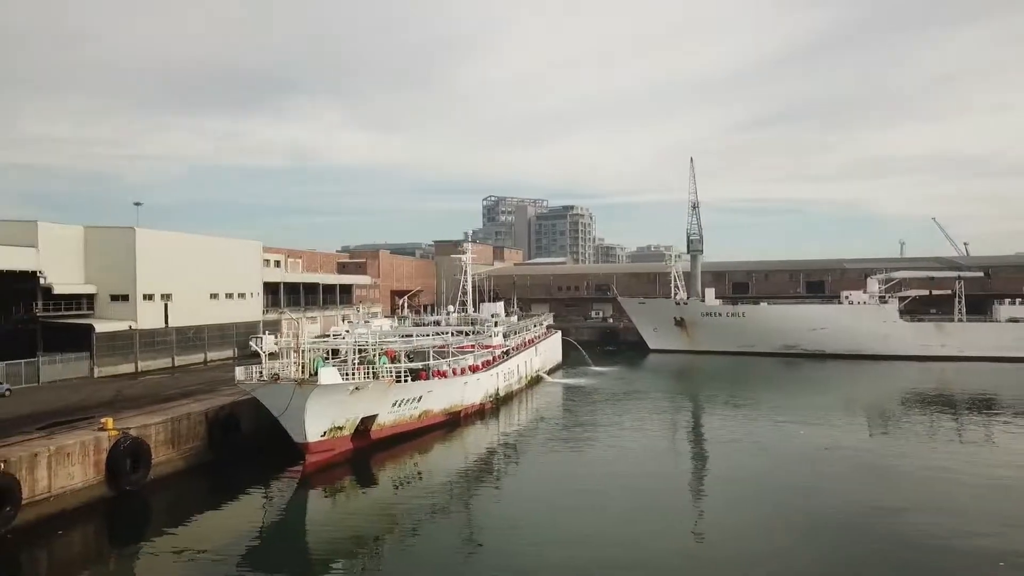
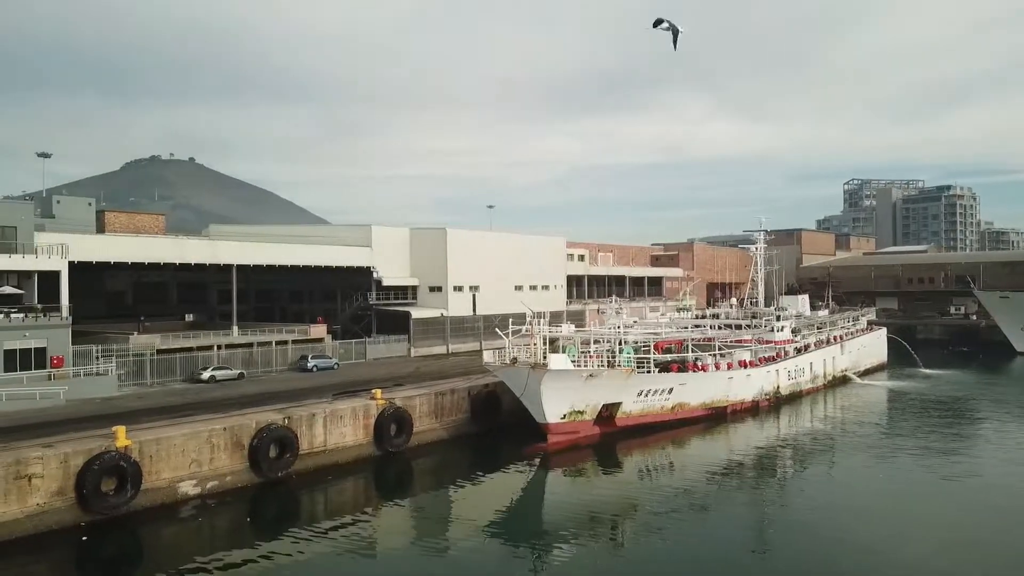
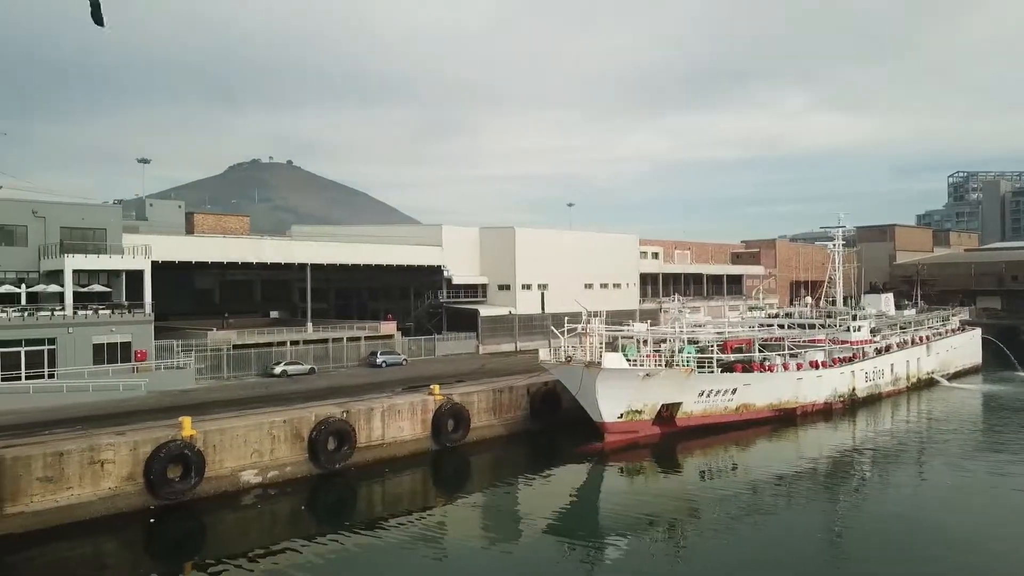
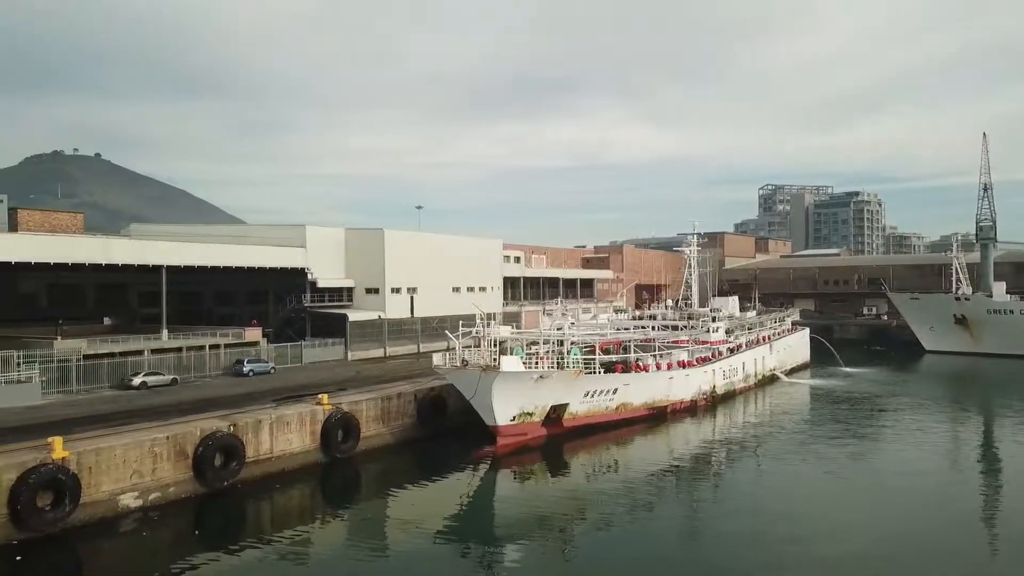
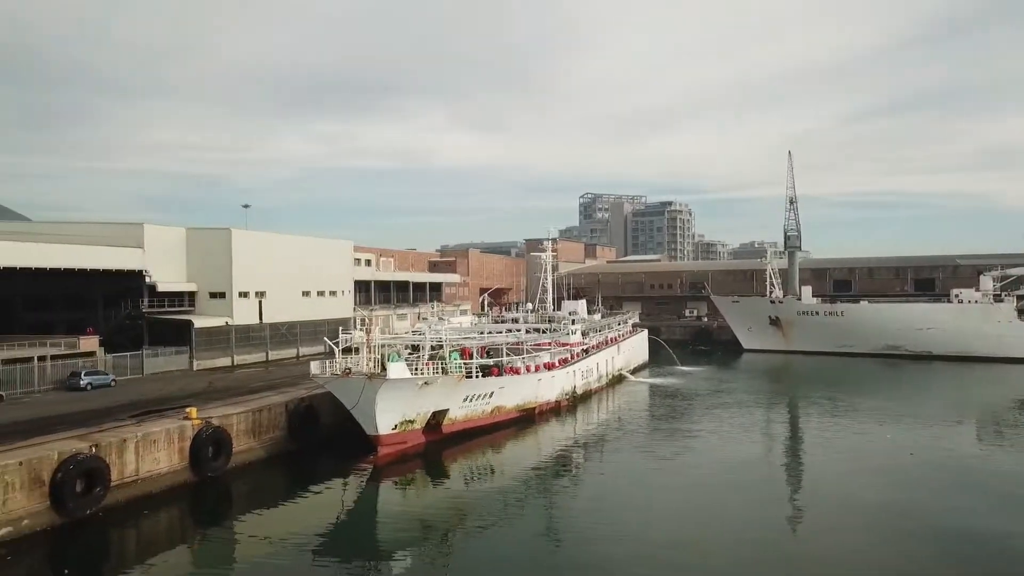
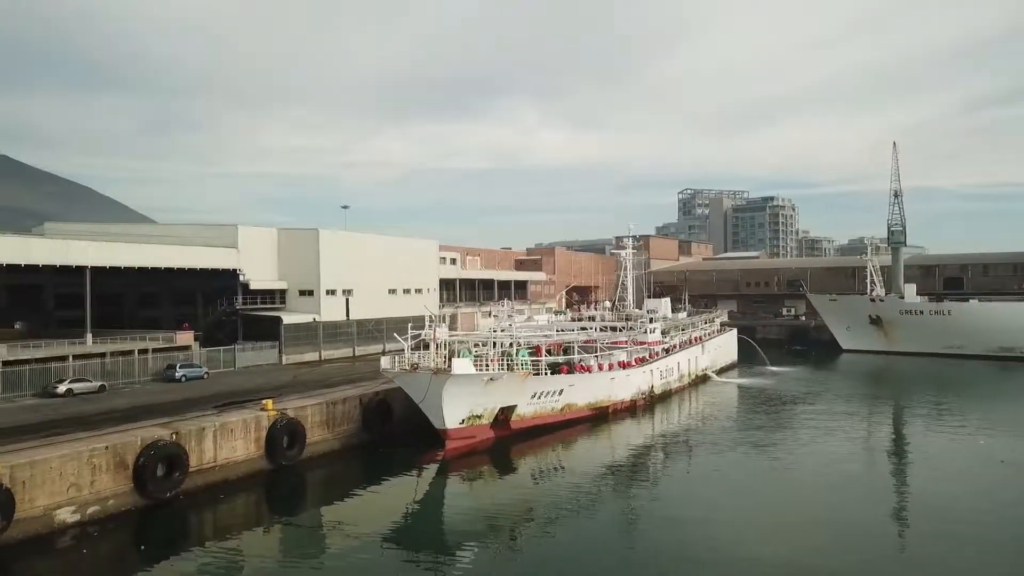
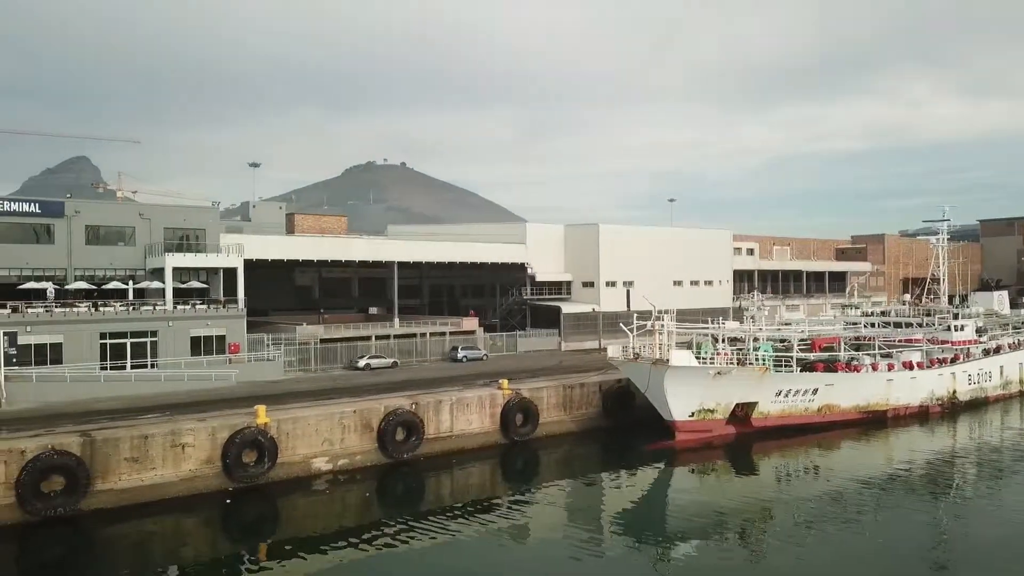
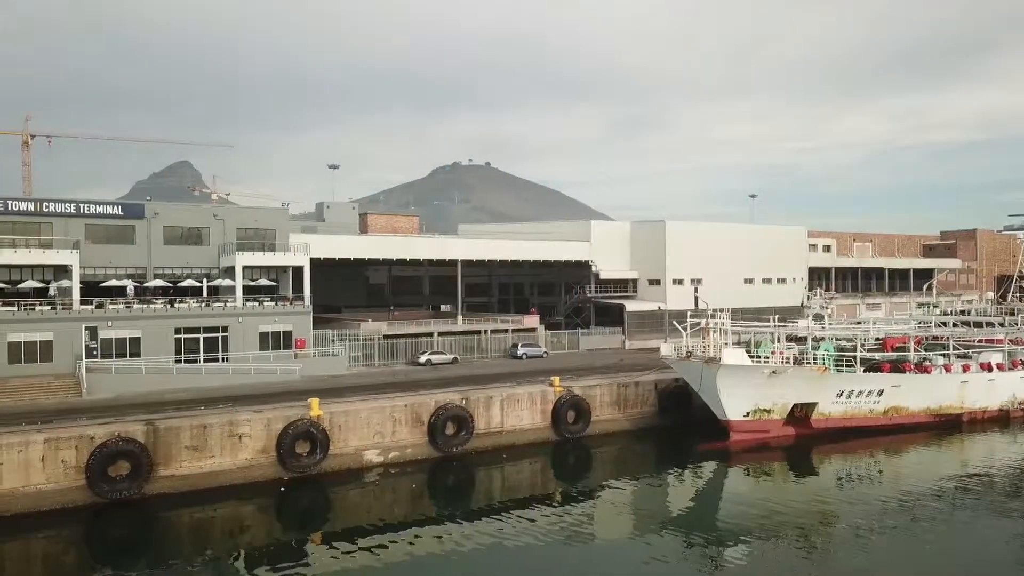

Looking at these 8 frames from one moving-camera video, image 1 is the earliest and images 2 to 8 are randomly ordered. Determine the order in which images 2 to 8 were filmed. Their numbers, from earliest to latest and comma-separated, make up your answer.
5, 6, 4, 2, 3, 7, 8
